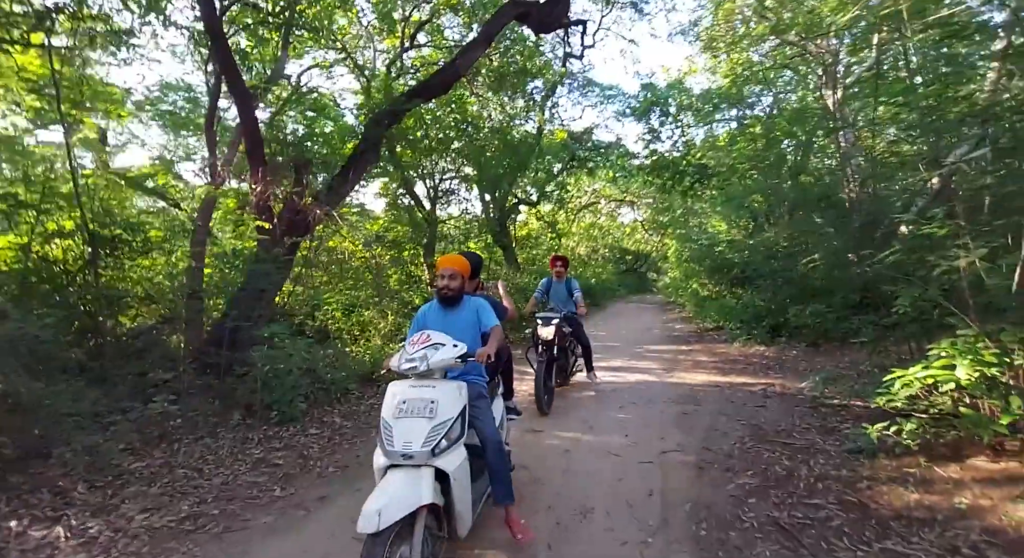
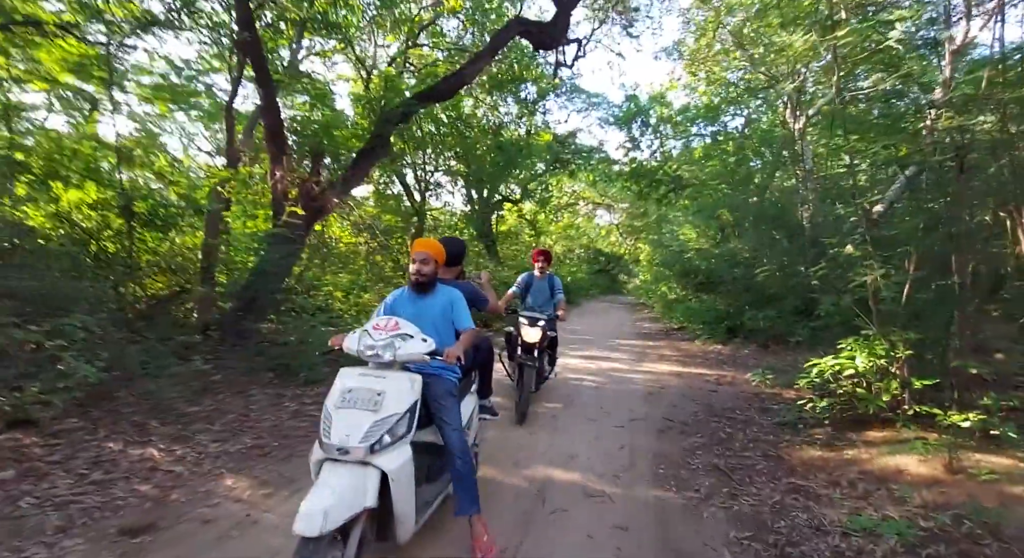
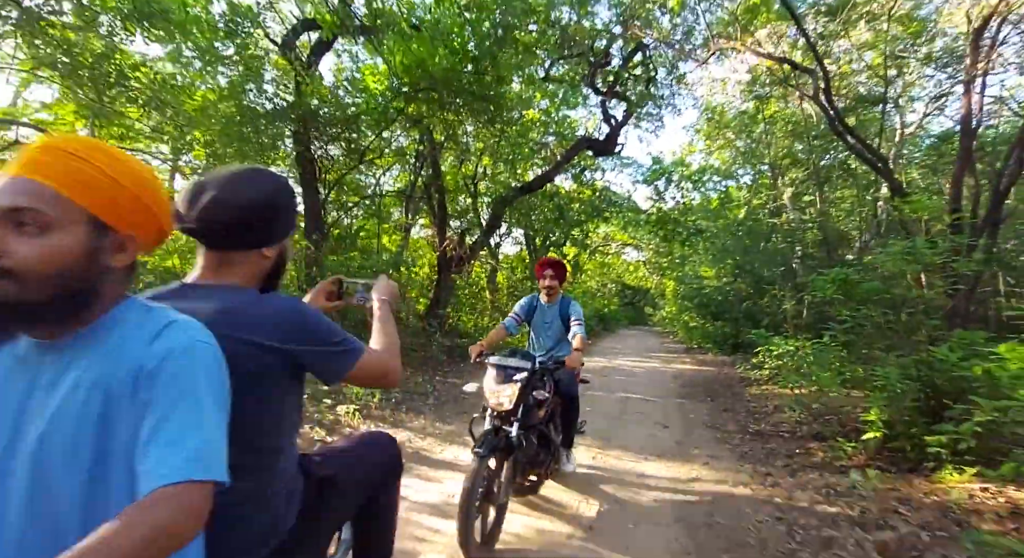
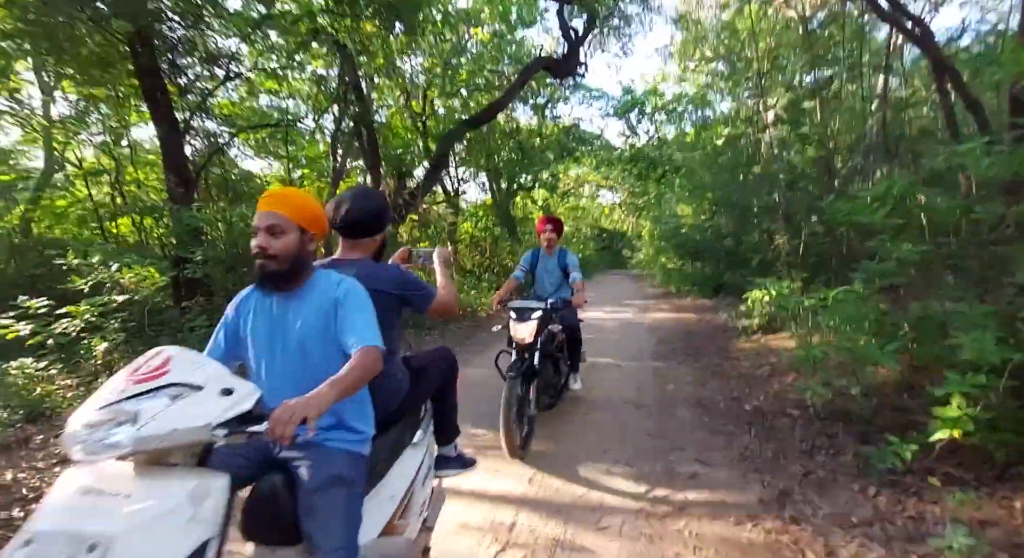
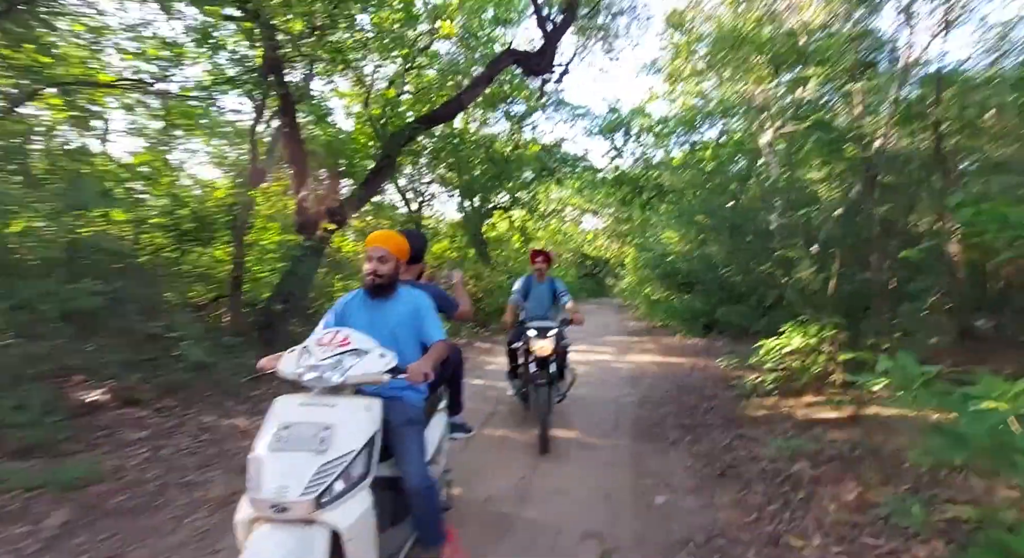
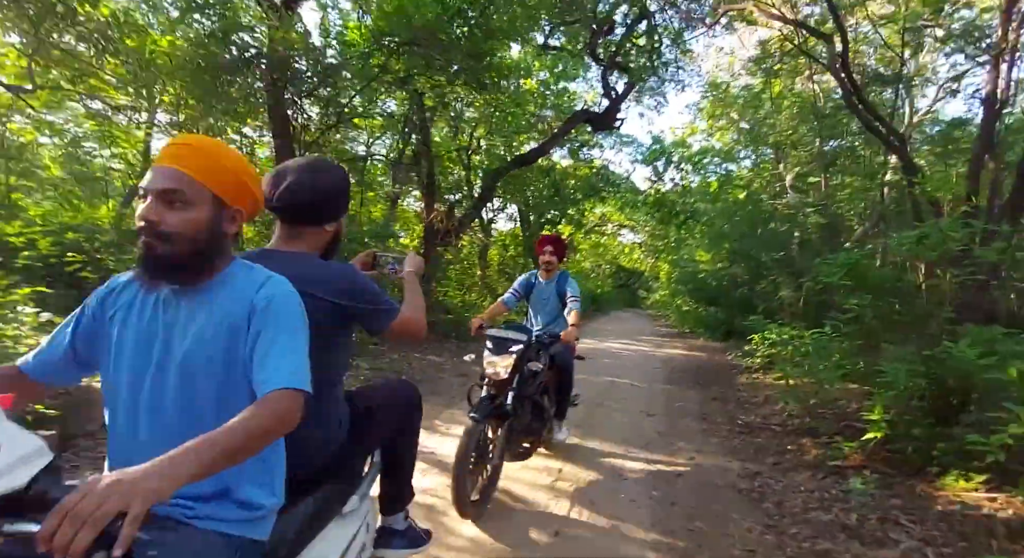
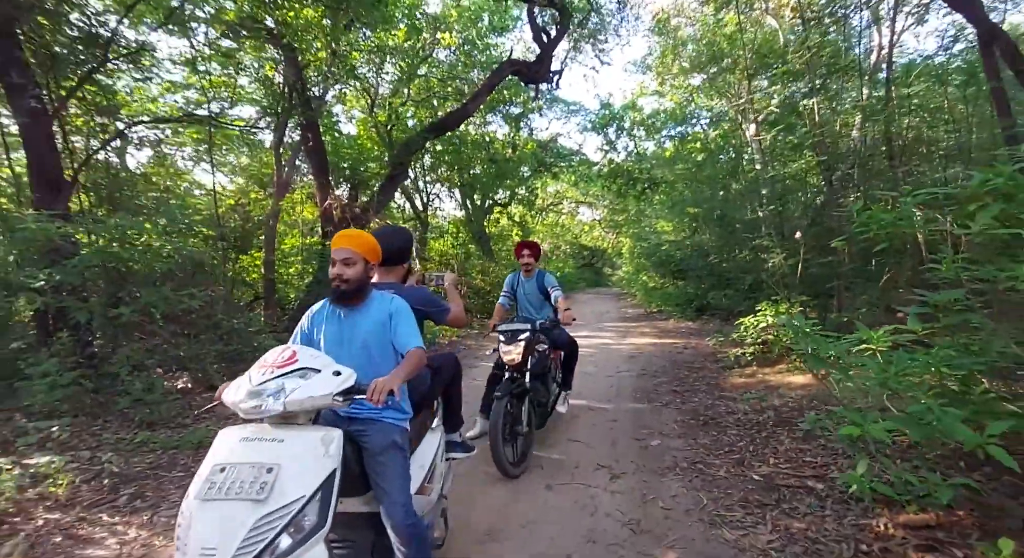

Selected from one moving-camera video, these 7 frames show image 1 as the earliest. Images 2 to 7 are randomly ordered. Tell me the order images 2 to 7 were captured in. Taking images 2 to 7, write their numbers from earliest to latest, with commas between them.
2, 5, 7, 4, 6, 3
